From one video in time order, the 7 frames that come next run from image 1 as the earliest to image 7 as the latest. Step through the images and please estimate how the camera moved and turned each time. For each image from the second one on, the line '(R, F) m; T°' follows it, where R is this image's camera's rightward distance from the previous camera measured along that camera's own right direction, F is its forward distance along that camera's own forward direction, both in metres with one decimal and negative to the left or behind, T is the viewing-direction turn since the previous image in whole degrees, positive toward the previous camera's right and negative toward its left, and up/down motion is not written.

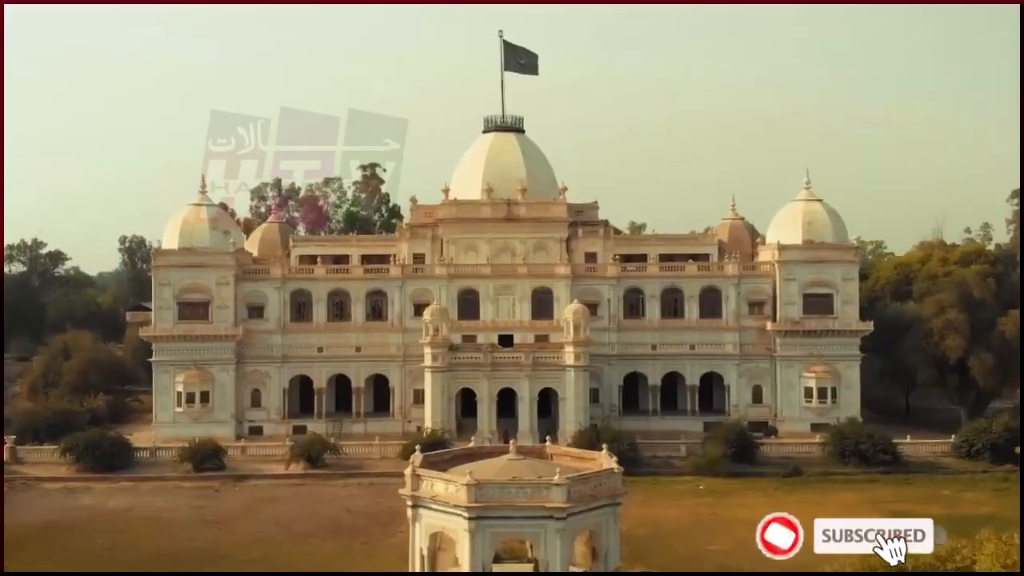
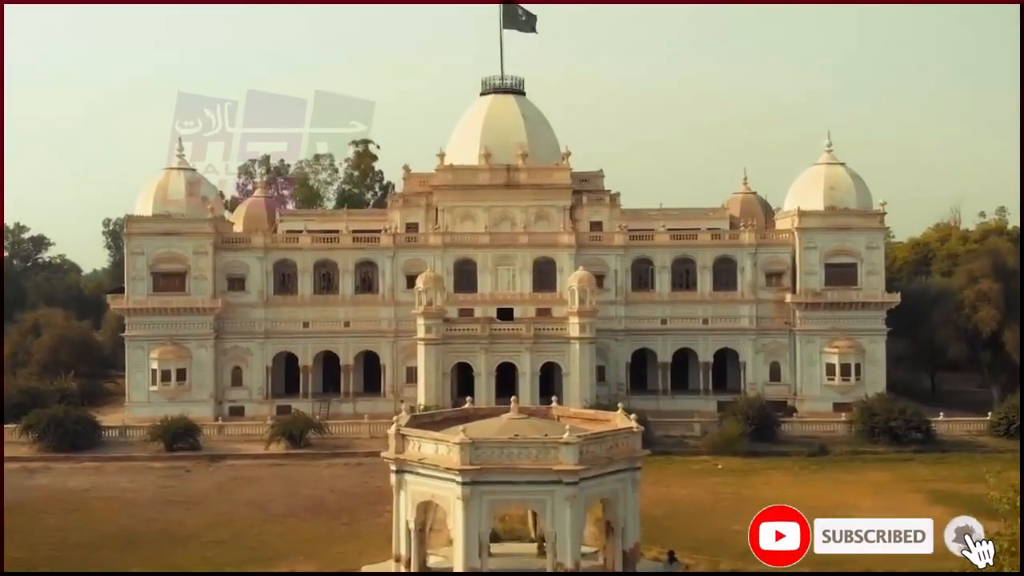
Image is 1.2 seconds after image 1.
(0.0, +3.4) m; 0°
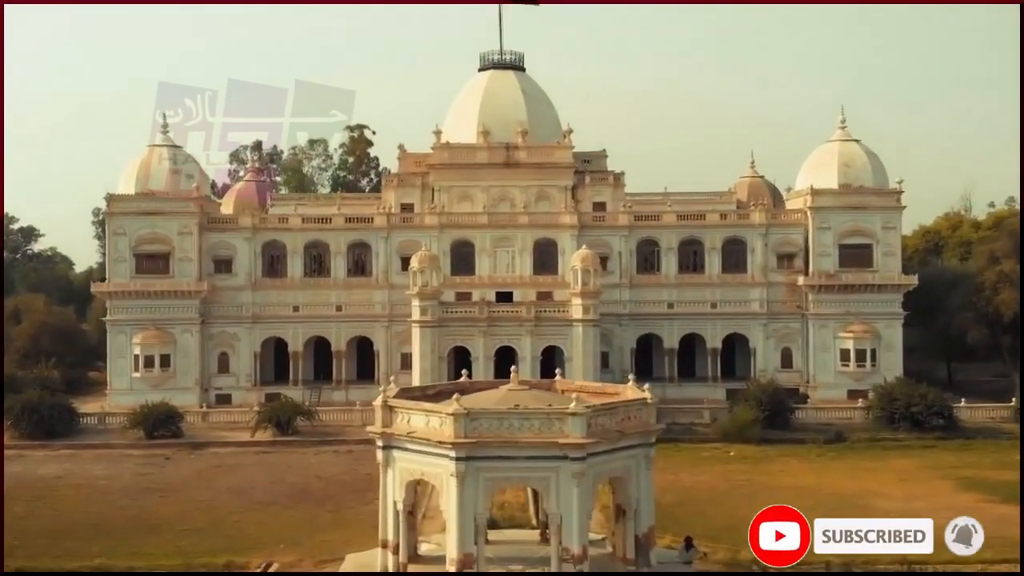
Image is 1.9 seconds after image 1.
(0.0, +2.0) m; 0°
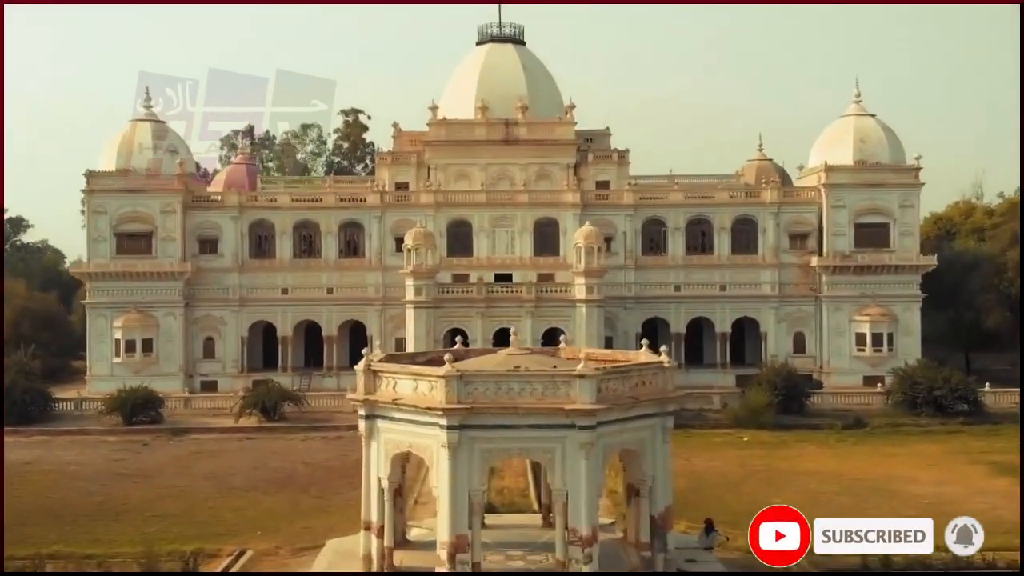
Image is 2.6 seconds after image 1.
(0.0, +2.0) m; 0°
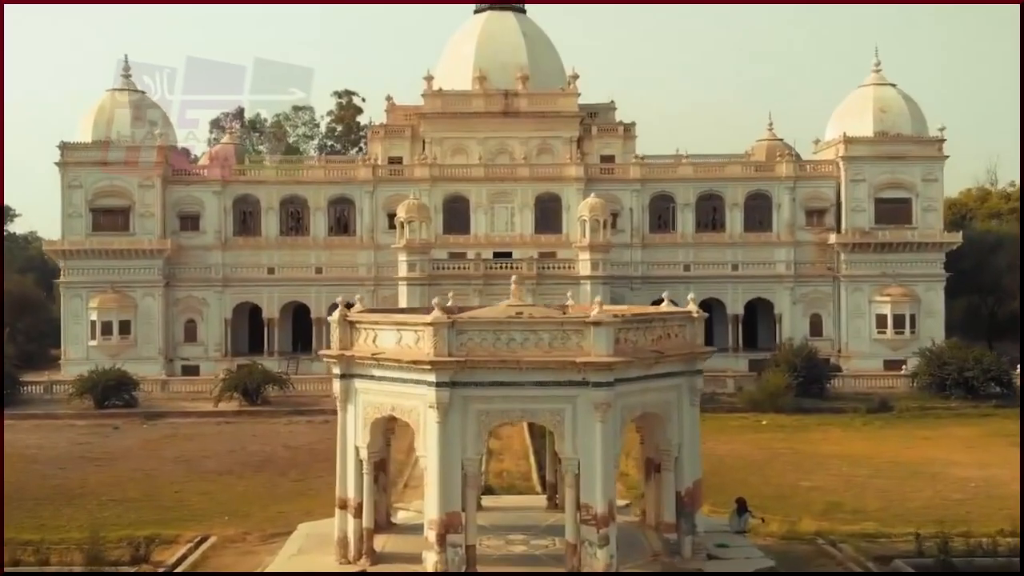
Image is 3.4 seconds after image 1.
(0.0, +2.4) m; 0°
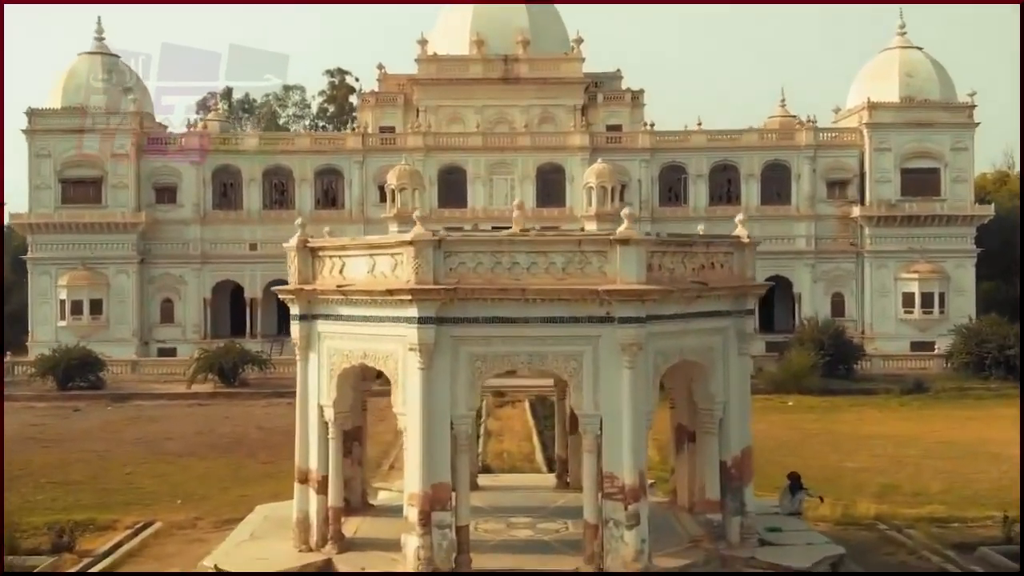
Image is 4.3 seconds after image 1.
(0.0, +2.7) m; 0°
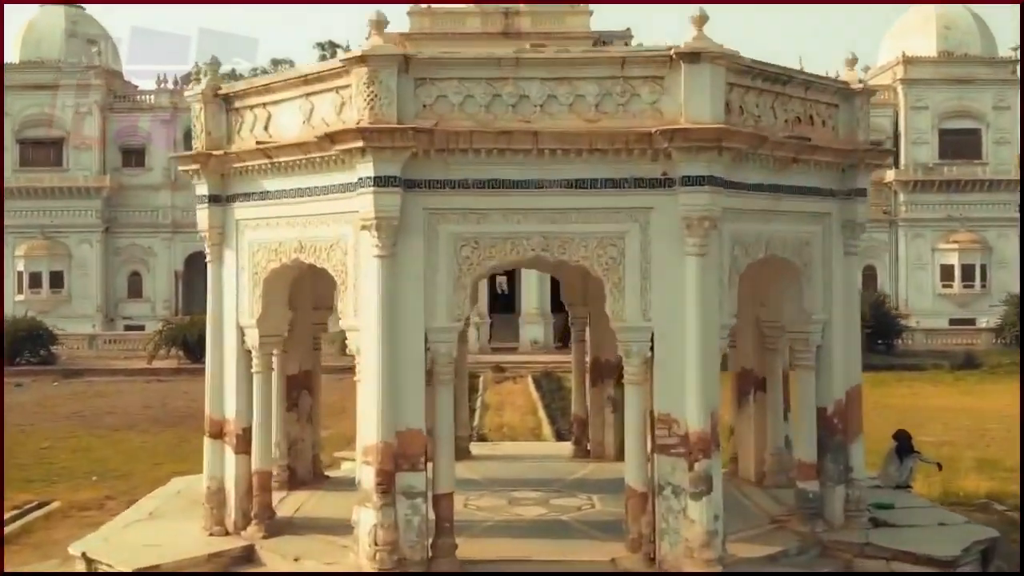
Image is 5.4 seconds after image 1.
(0.0, +3.2) m; 0°
